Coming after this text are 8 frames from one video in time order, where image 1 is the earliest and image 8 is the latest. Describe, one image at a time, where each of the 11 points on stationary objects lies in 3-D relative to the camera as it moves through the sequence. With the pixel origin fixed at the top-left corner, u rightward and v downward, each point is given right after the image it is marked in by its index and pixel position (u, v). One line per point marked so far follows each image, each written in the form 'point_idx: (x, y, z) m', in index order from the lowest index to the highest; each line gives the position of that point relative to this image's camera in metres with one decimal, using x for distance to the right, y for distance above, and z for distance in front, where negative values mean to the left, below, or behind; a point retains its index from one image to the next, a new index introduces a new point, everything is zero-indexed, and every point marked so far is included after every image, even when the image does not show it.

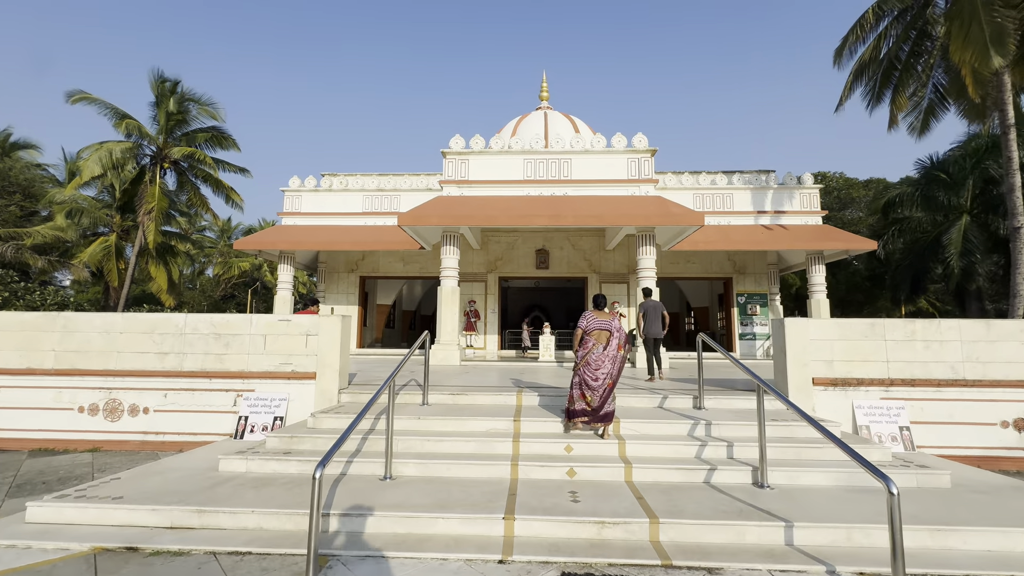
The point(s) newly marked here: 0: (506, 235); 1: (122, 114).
0: (-0.2, +2.1, +17.7) m
1: (-15.8, +7.1, +18.1) m
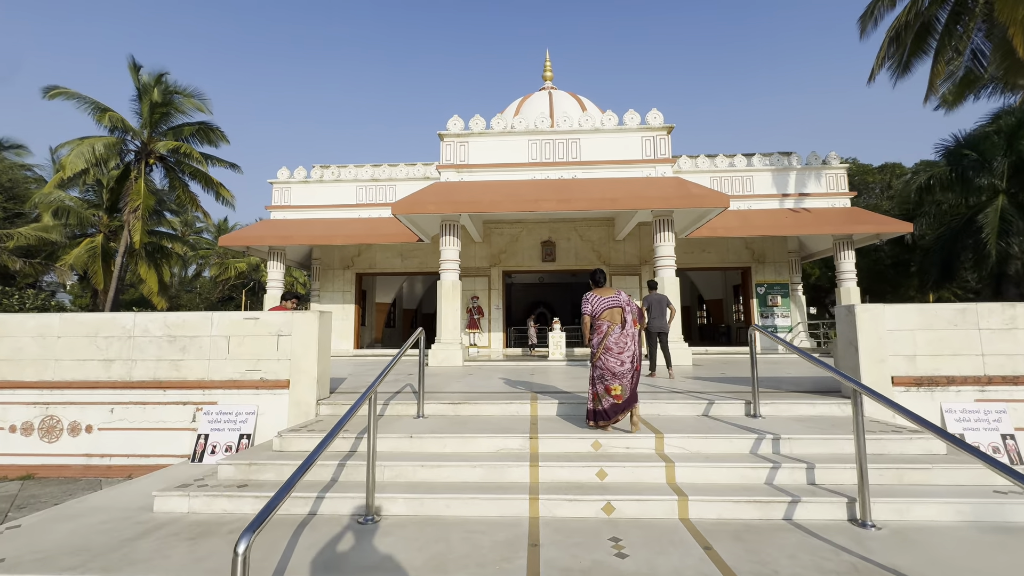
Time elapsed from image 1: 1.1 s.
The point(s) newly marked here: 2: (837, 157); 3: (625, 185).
0: (-0.1, +2.3, +16.7) m
1: (-15.7, +7.0, +17.2) m
2: (+10.1, +4.1, +14.0) m
3: (+2.7, +2.4, +10.5) m
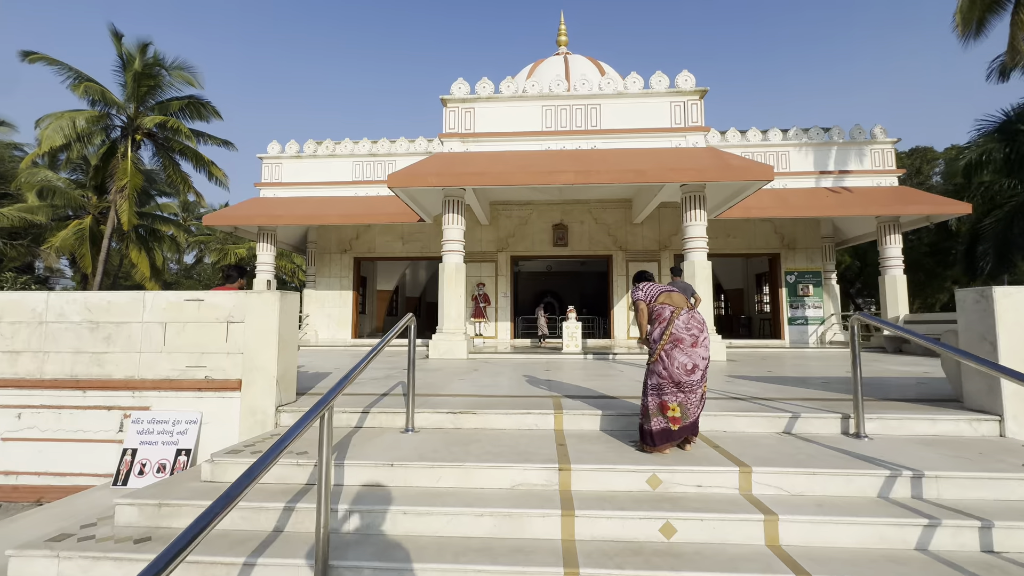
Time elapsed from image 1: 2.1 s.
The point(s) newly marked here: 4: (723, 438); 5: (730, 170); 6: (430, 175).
0: (+0.3, +2.8, +15.5) m
1: (-15.4, +7.6, +16.1) m
2: (+10.4, +4.4, +12.6) m
3: (+2.9, +2.7, +9.3) m
4: (+1.6, -1.1, +3.4) m
5: (+4.2, +2.3, +8.6) m
6: (-1.6, +2.2, +9.0) m
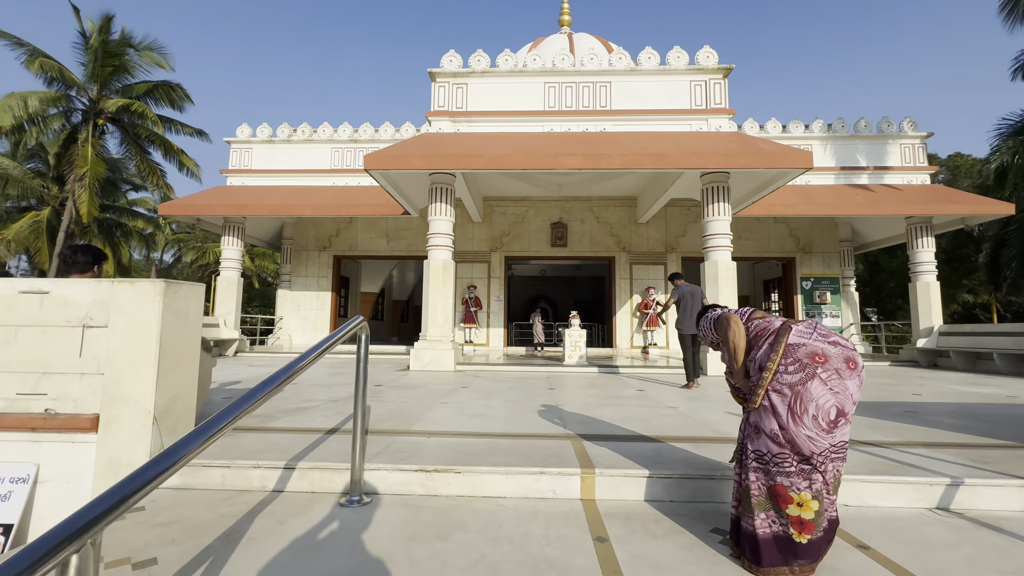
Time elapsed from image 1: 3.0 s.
0: (+0.1, +2.7, +14.3) m
1: (-15.5, +7.7, +14.6) m
2: (+10.3, +4.2, +11.6) m
3: (+2.9, +2.7, +8.1) m
4: (+1.6, -1.1, +2.1) m
5: (+4.1, +2.2, +7.4) m
6: (-1.7, +2.2, +7.7) m
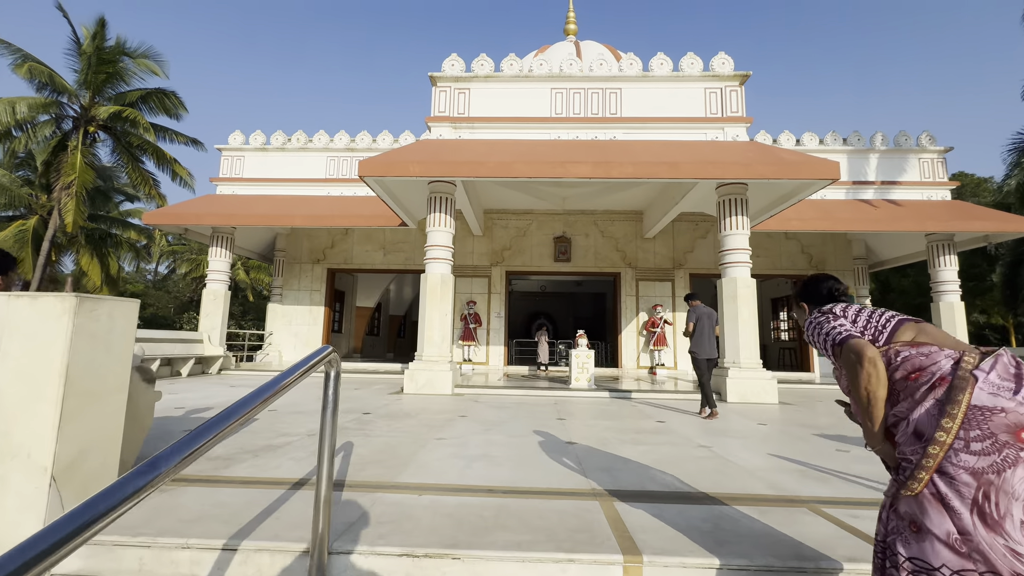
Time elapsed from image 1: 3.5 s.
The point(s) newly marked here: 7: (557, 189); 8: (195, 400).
0: (+0.2, +2.2, +13.8) m
1: (-15.4, +7.3, +14.2) m
2: (+10.4, +3.7, +11.2) m
3: (+2.9, +2.4, +7.6) m
4: (+1.7, -1.2, +1.5) m
5: (+4.2, +1.9, +6.9) m
6: (-1.6, +2.0, +7.2) m
7: (+1.0, +2.4, +11.0) m
8: (-4.3, -1.5, +6.2) m
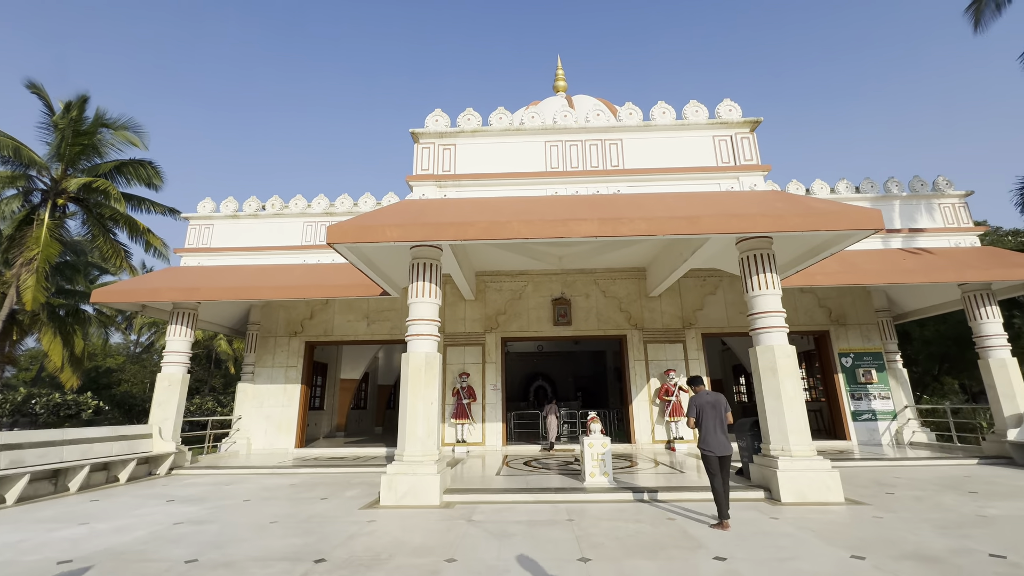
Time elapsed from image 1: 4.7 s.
0: (0.0, +0.2, +12.8) m
1: (-15.7, +4.8, +13.6) m
2: (+10.2, +2.5, +10.5) m
3: (+2.8, +1.3, +6.7) m
4: (+1.8, -1.5, +0.2) m
5: (+4.1, +1.0, +6.0) m
6: (-1.7, +0.8, +6.2) m
7: (+0.9, +0.9, +10.1) m
8: (-4.3, -2.6, +4.7) m
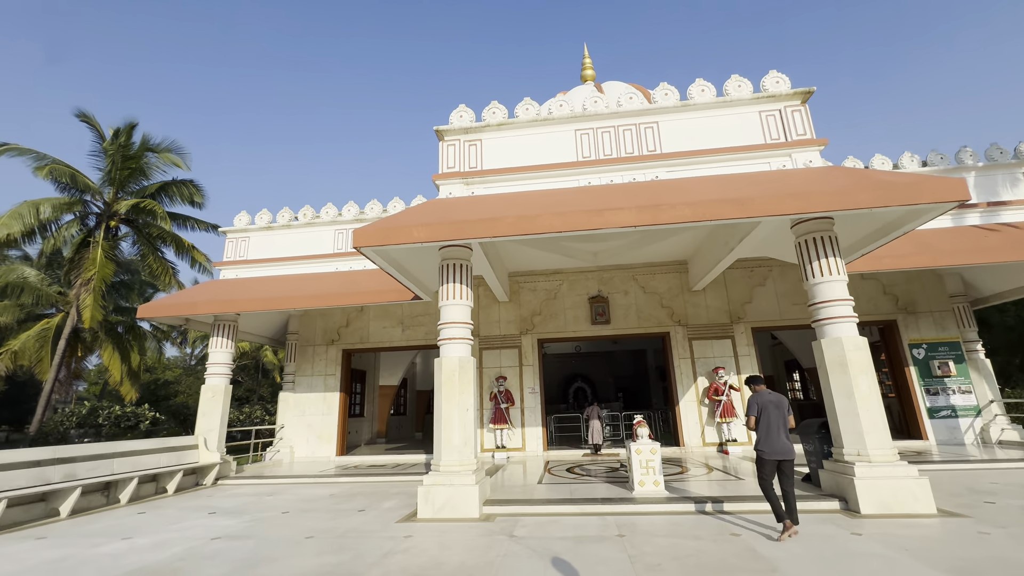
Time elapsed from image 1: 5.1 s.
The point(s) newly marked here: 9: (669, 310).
0: (+0.9, +0.3, +12.4) m
1: (-14.8, +4.1, +14.5) m
2: (+10.9, +2.9, +9.4) m
3: (+3.2, +1.5, +6.1) m
4: (+1.8, -1.4, -0.3) m
5: (+4.5, +1.2, +5.3) m
6: (-1.3, +0.8, +5.9) m
7: (+1.6, +0.9, +9.6) m
8: (-3.8, -2.8, +4.7) m
9: (+4.2, -0.6, +11.9) m
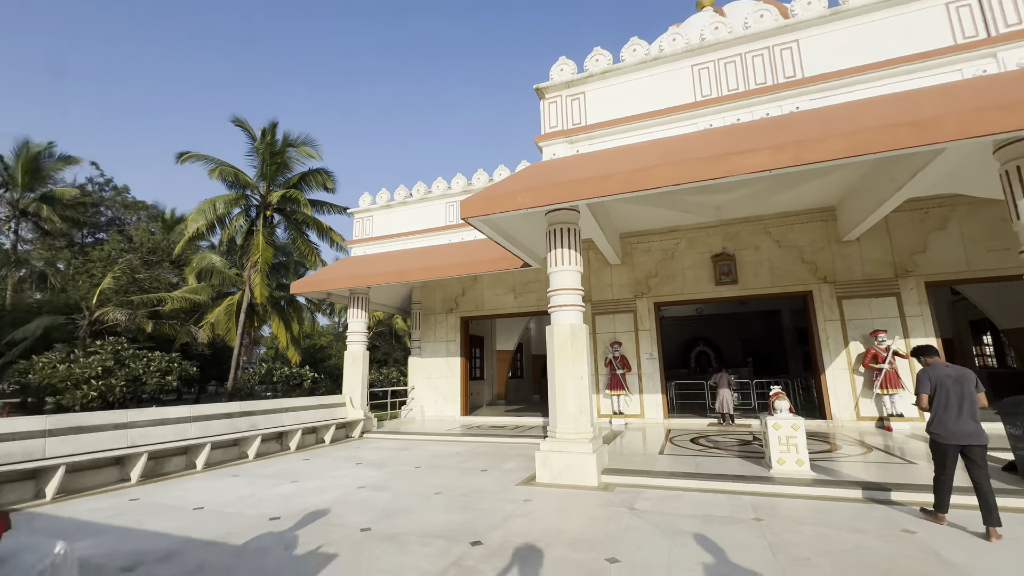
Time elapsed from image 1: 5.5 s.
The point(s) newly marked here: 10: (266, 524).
0: (+3.8, +1.3, +11.5) m
1: (-11.1, +4.8, +17.1) m
2: (+12.6, +4.0, +6.0) m
3: (+4.5, +2.0, +4.8) m
4: (+1.7, -1.4, -0.8) m
5: (+5.5, +1.8, +3.8) m
6: (+0.1, +1.2, +5.8) m
7: (+3.7, +1.7, +8.6) m
8: (-2.5, -2.5, +5.5) m
9: (+6.9, +0.5, +10.3) m
10: (-2.5, -2.3, +4.5) m
